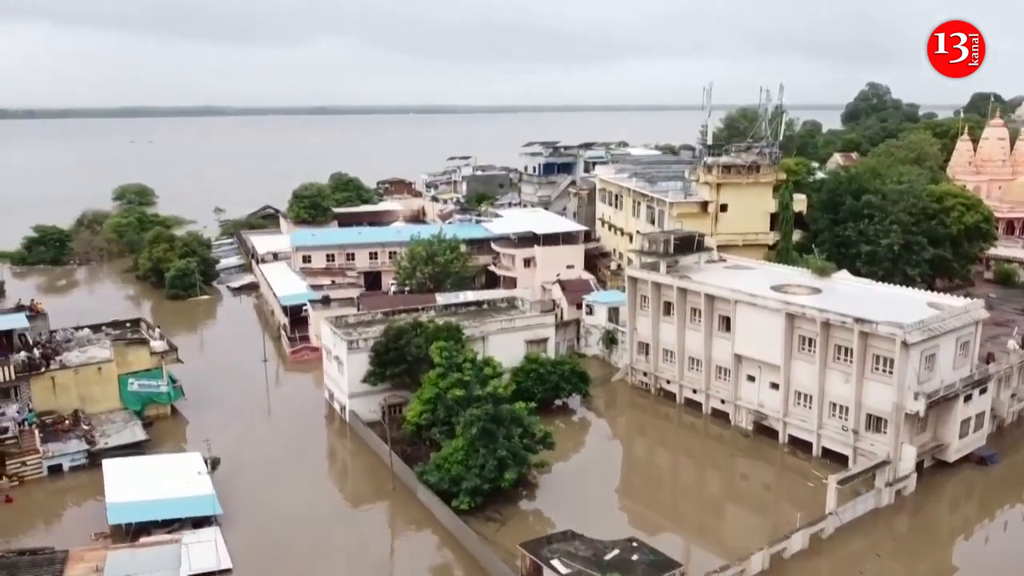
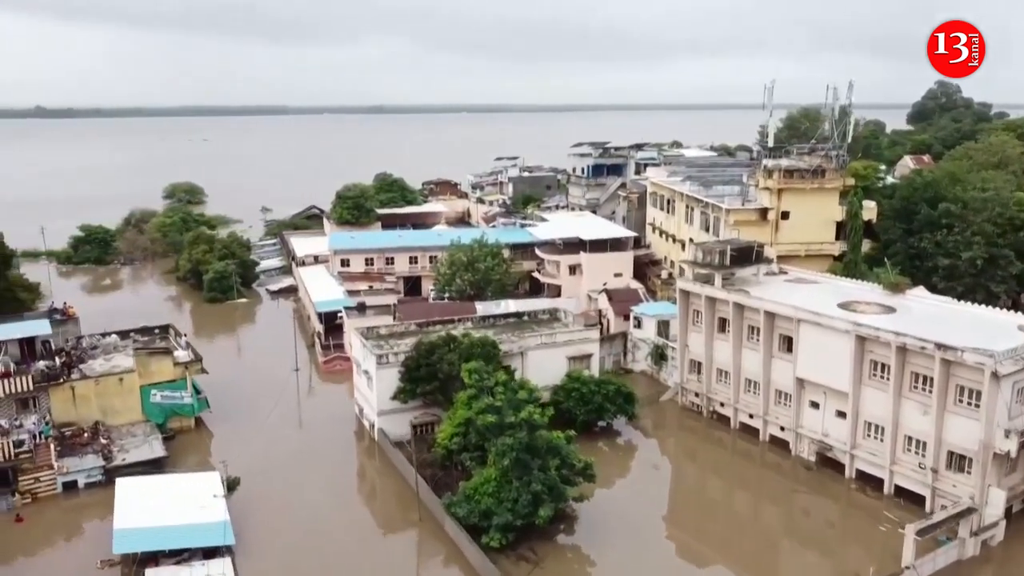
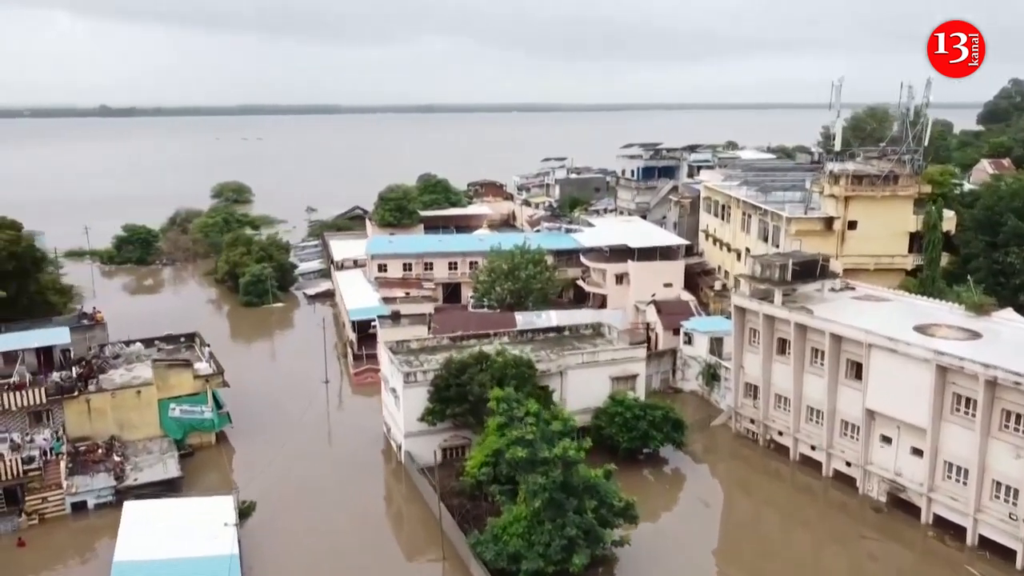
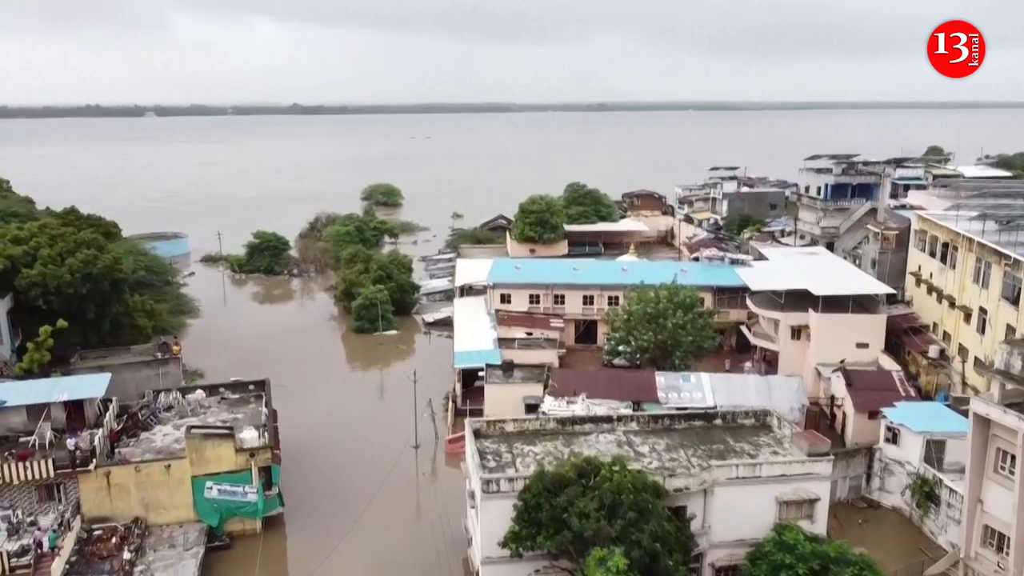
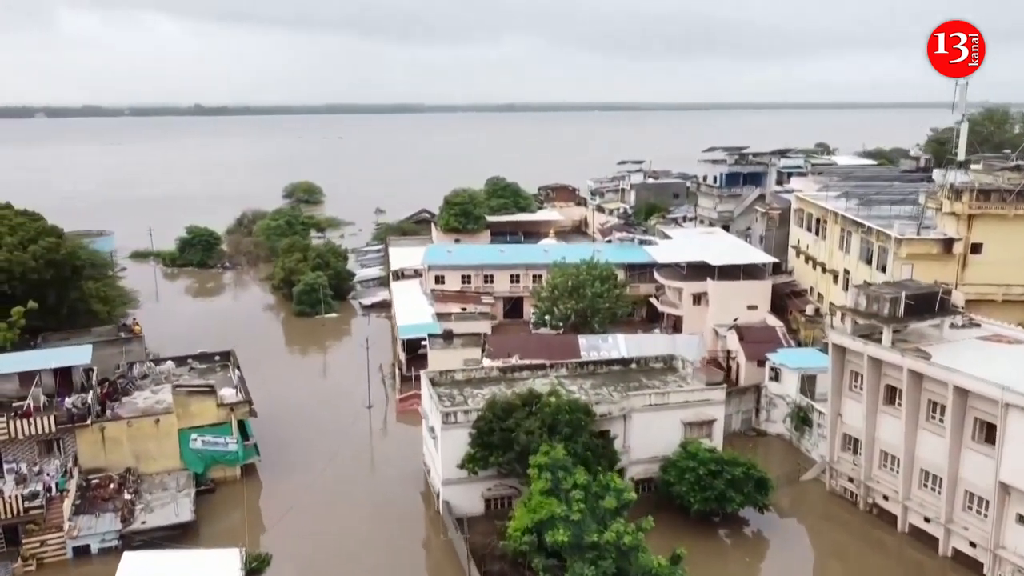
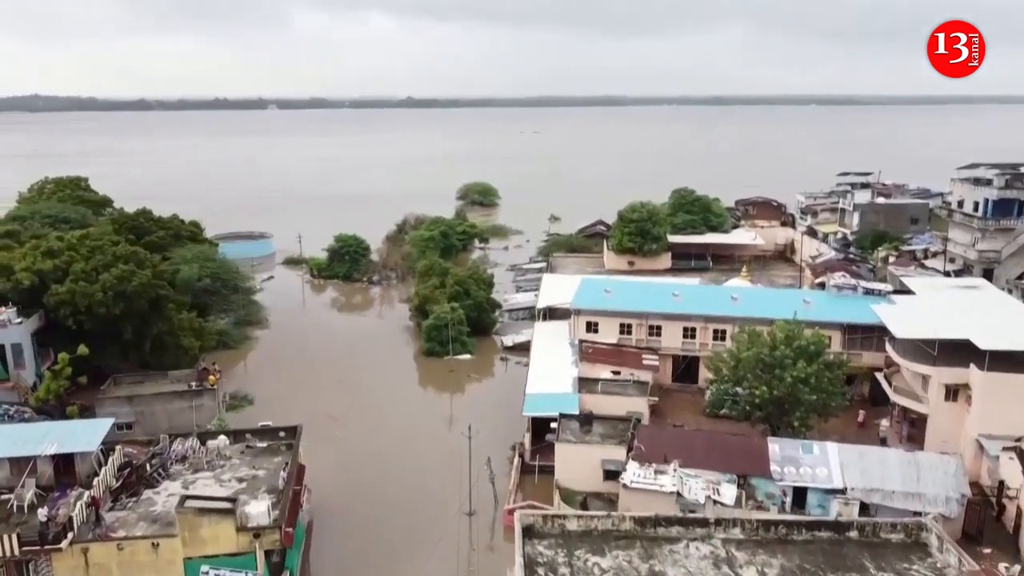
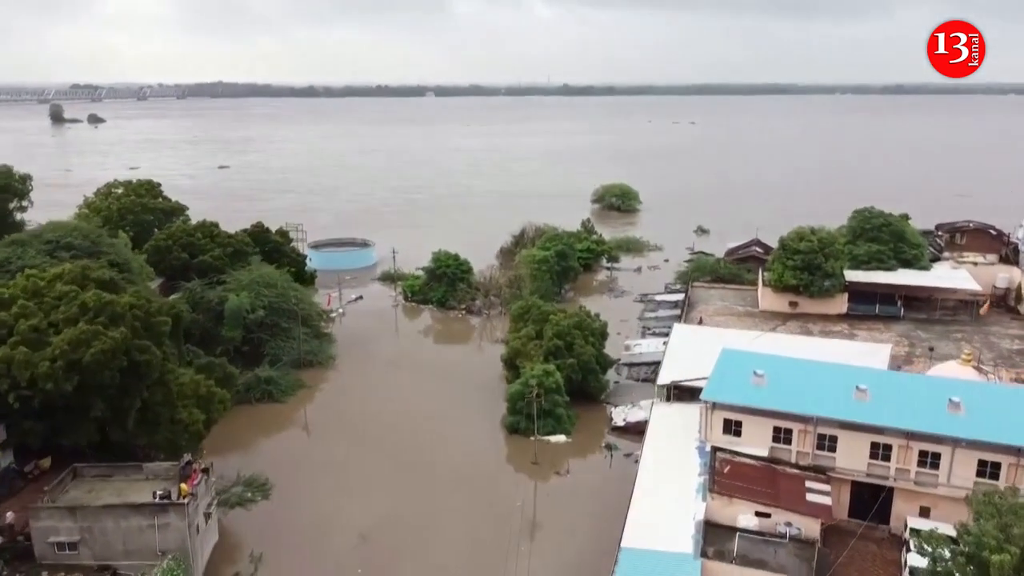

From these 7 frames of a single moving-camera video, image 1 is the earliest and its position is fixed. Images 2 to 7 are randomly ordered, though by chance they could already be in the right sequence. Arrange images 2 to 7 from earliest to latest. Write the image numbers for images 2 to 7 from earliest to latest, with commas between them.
2, 3, 5, 4, 6, 7
